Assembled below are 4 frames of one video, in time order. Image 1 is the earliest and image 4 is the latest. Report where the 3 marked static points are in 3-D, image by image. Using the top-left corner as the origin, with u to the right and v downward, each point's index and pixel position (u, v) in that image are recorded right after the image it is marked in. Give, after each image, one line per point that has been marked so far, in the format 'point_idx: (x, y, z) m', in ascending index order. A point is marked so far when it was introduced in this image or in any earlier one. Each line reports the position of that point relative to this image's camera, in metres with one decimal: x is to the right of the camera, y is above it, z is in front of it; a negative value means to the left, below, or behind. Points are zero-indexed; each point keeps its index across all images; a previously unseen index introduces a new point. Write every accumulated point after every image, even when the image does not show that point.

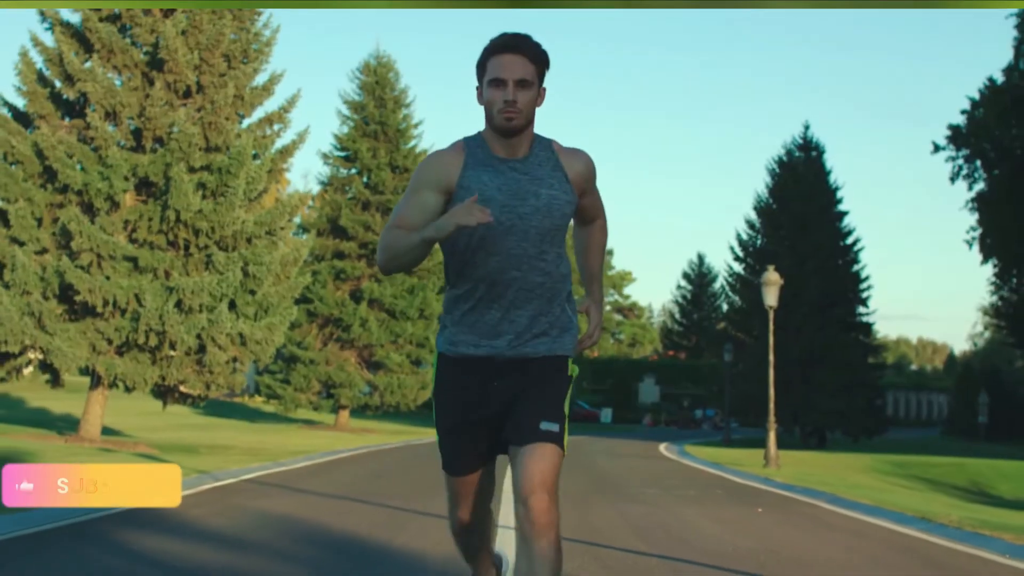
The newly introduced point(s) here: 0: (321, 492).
0: (-2.6, -2.5, +16.7) m
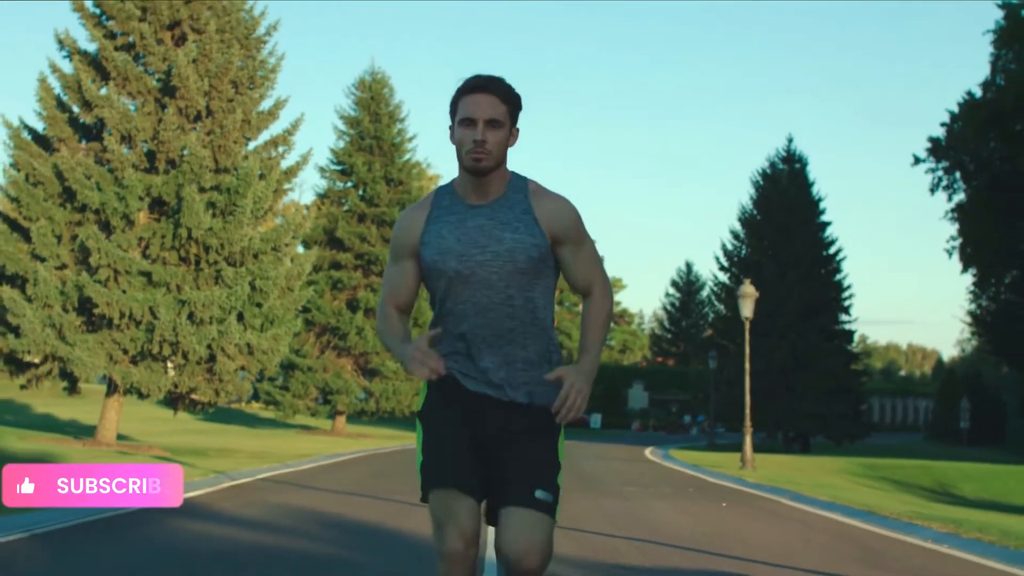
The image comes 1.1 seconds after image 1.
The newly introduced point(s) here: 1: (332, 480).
0: (-2.7, -2.6, +17.2) m
1: (-2.9, -3.0, +19.7) m
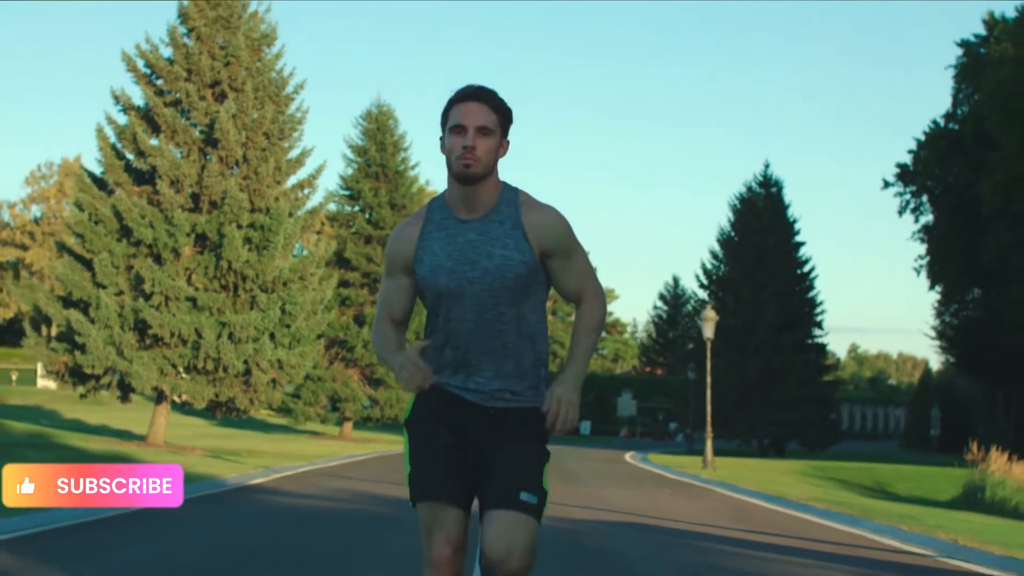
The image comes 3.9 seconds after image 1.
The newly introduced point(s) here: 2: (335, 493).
0: (-2.8, -2.9, +18.5) m
1: (-3.0, -3.2, +21.0) m
2: (-2.2, -2.7, +16.3) m
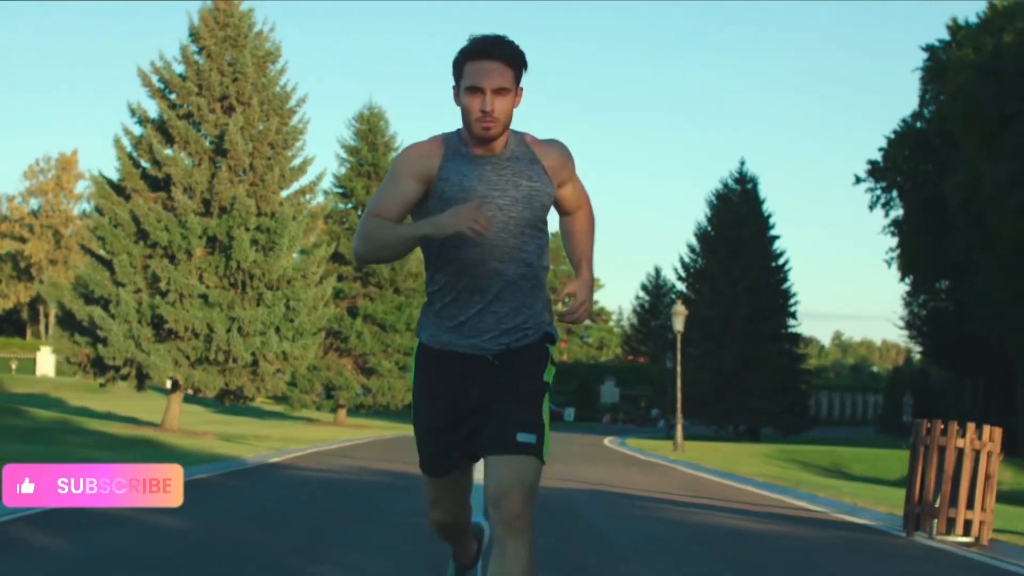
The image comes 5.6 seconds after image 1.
0: (-3.0, -2.8, +19.4) m
1: (-3.2, -3.1, +21.8) m
2: (-2.4, -2.6, +17.2) m
